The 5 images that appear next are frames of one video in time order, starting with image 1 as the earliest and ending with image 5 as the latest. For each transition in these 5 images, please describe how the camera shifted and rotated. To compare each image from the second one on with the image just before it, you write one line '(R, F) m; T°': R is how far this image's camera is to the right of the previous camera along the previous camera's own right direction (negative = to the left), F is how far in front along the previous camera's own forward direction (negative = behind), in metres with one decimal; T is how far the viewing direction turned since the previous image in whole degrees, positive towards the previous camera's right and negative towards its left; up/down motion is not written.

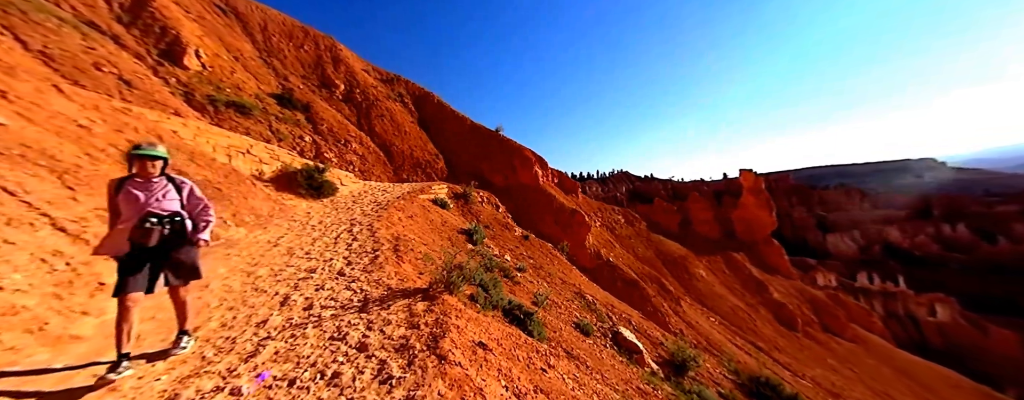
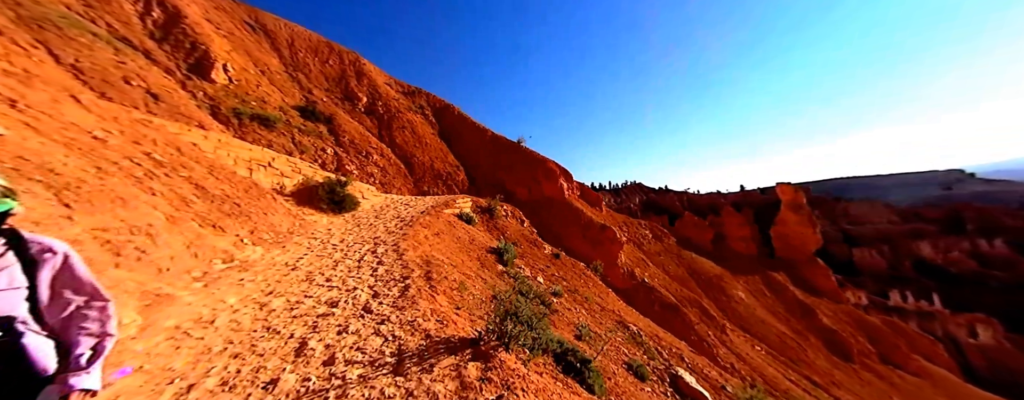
(-0.7, +0.9) m; -2°
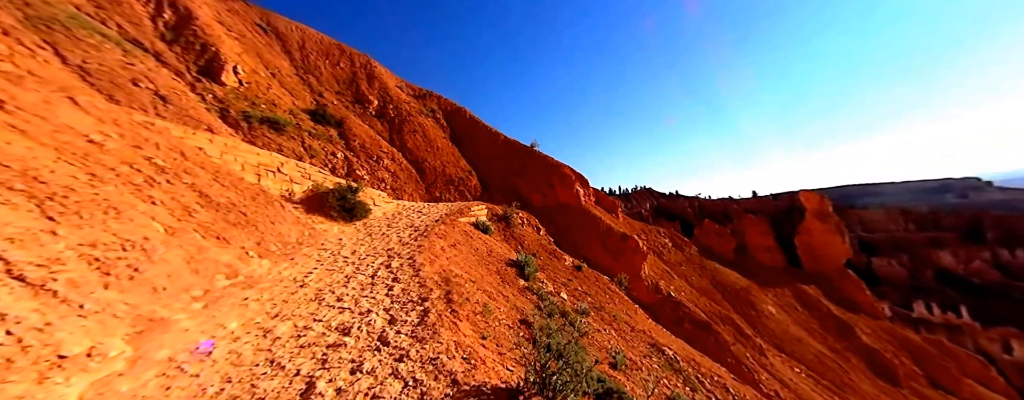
(-0.5, +0.7) m; -1°
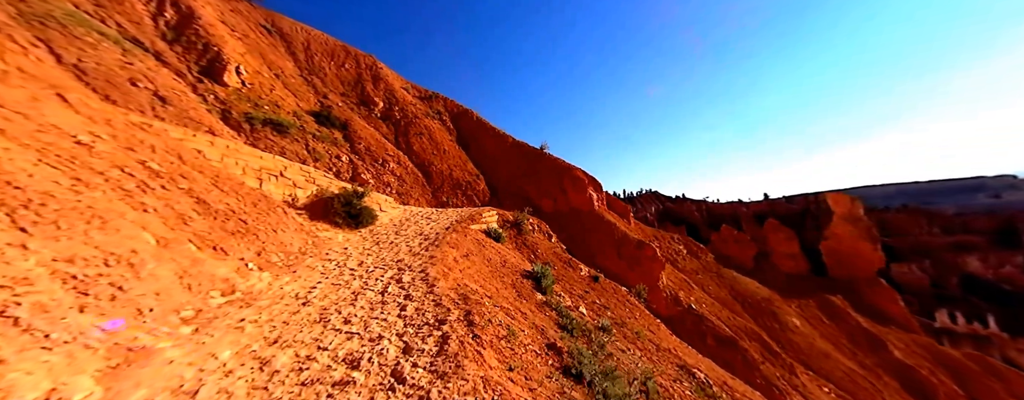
(-0.4, +0.6) m; 0°
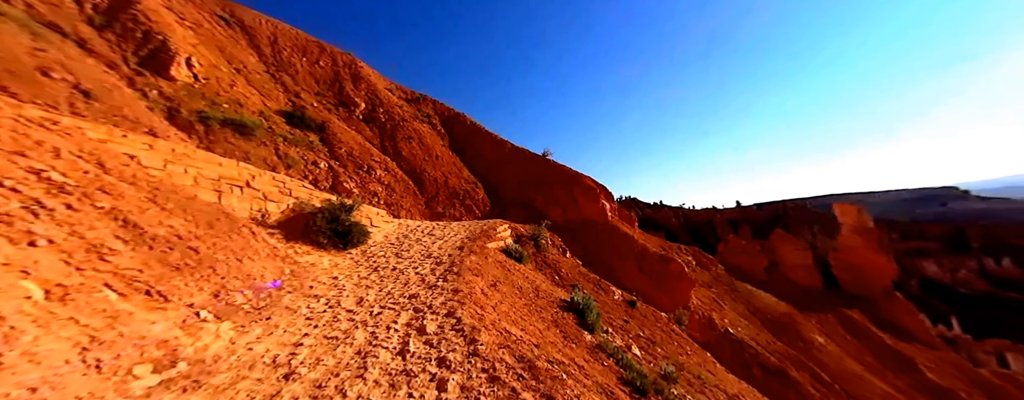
(-1.4, +1.5) m; +5°
